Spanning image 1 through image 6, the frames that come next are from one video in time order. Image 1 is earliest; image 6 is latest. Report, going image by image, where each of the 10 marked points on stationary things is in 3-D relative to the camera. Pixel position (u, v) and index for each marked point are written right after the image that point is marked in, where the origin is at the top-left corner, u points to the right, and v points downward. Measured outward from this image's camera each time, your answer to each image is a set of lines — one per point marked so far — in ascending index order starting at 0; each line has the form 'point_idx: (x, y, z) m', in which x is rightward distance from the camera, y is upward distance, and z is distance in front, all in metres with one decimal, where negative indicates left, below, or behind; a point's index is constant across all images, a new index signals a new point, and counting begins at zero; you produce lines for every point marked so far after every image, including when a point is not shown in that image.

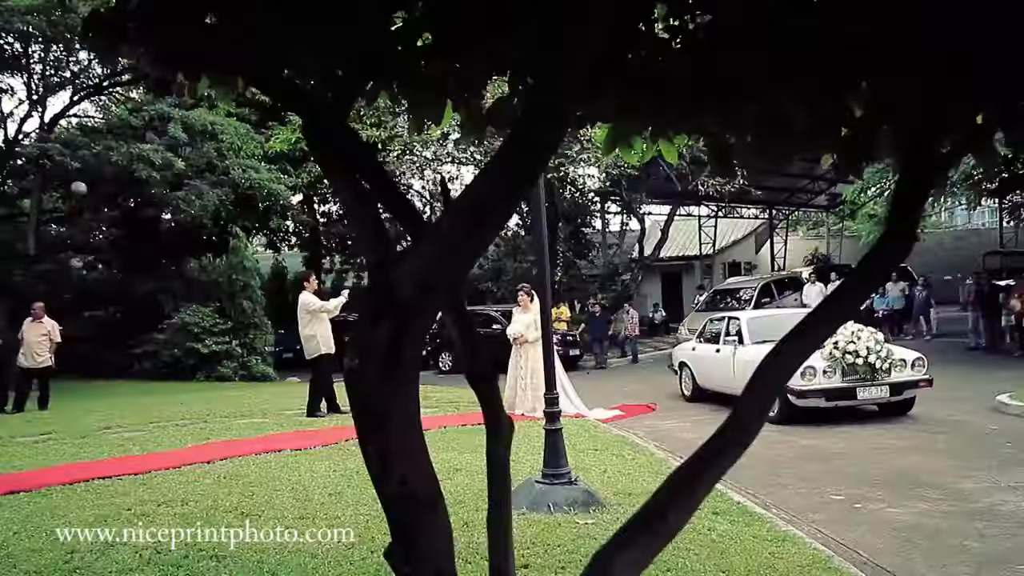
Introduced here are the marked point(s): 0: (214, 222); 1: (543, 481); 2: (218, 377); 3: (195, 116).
0: (-6.9, +1.5, +19.2) m
1: (+0.2, -1.3, +5.8) m
2: (-6.6, -2.0, +18.8) m
3: (-6.7, +3.7, +17.9) m
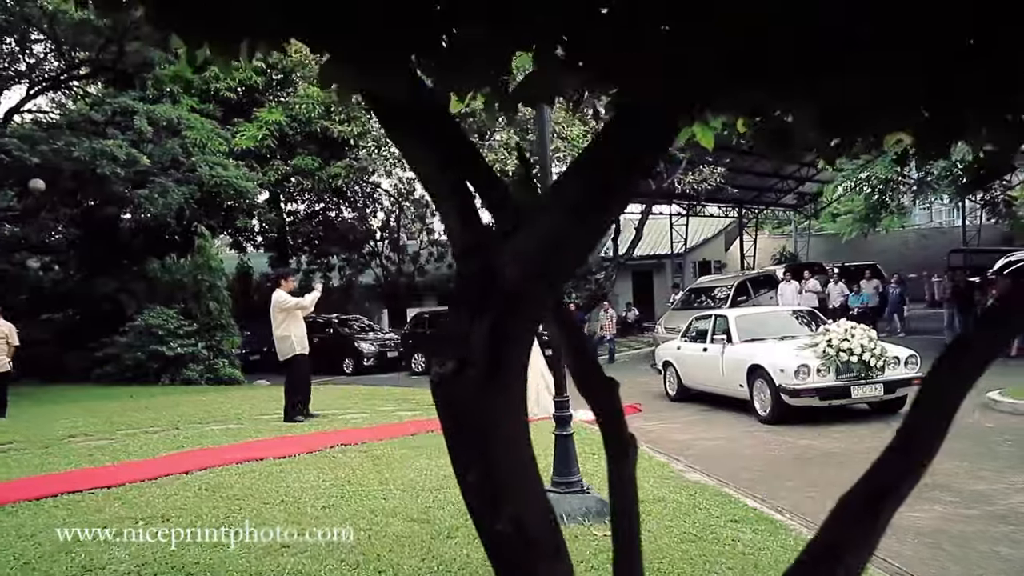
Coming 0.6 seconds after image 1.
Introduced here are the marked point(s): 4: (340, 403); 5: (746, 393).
0: (-7.4, +1.5, +18.5) m
1: (+0.3, -1.3, +5.5) m
2: (-7.1, -2.0, +18.1) m
3: (-7.2, +3.6, +17.2) m
4: (-2.7, -1.8, +13.0) m
5: (+3.2, -1.4, +11.3) m
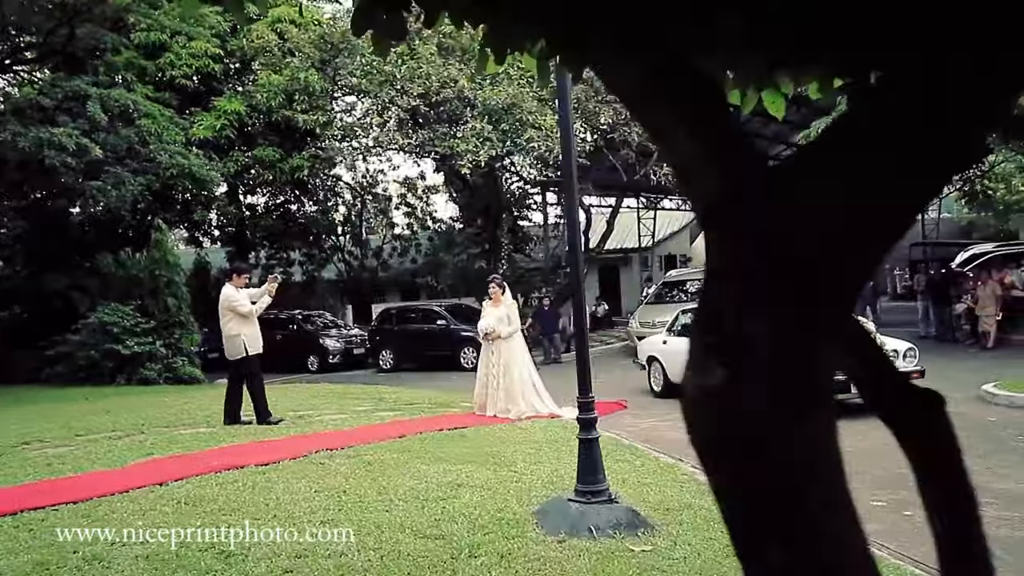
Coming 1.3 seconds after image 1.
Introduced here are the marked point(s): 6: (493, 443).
0: (-7.9, +1.6, +17.6) m
1: (+0.4, -1.3, +5.0) m
2: (-7.6, -1.9, +17.3) m
3: (-7.7, +3.7, +16.3) m
4: (-3.0, -1.7, +12.4) m
5: (+3.0, -1.3, +11.0) m
6: (-0.2, -1.5, +8.3) m
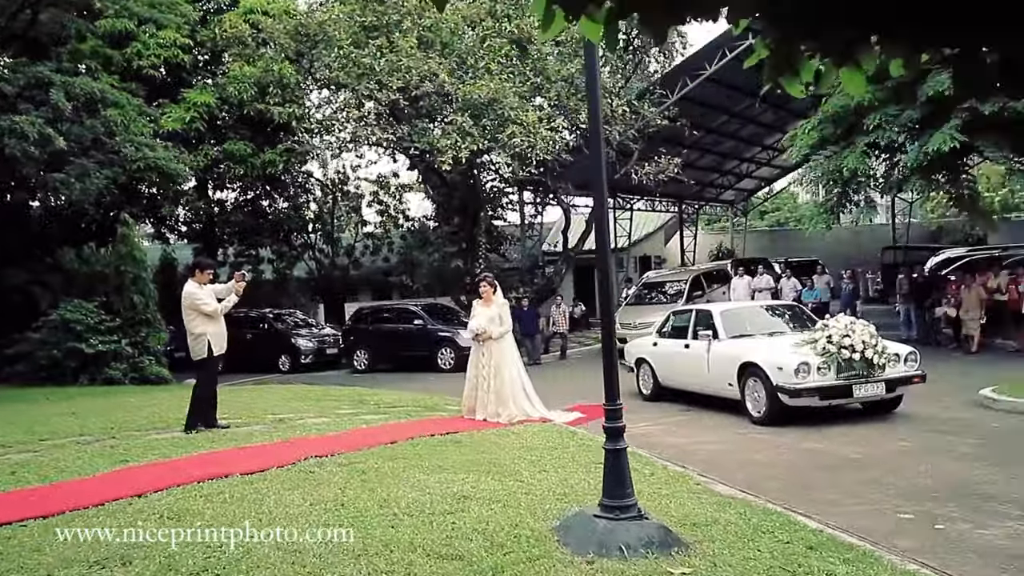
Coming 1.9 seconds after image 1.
0: (-8.3, +1.6, +16.9) m
1: (+0.5, -1.2, +4.6) m
2: (-8.0, -1.8, +16.6) m
3: (-8.0, +3.8, +15.6) m
4: (-3.1, -1.7, +11.9) m
5: (+2.8, -1.3, +10.7) m
6: (-0.2, -1.5, +7.9) m
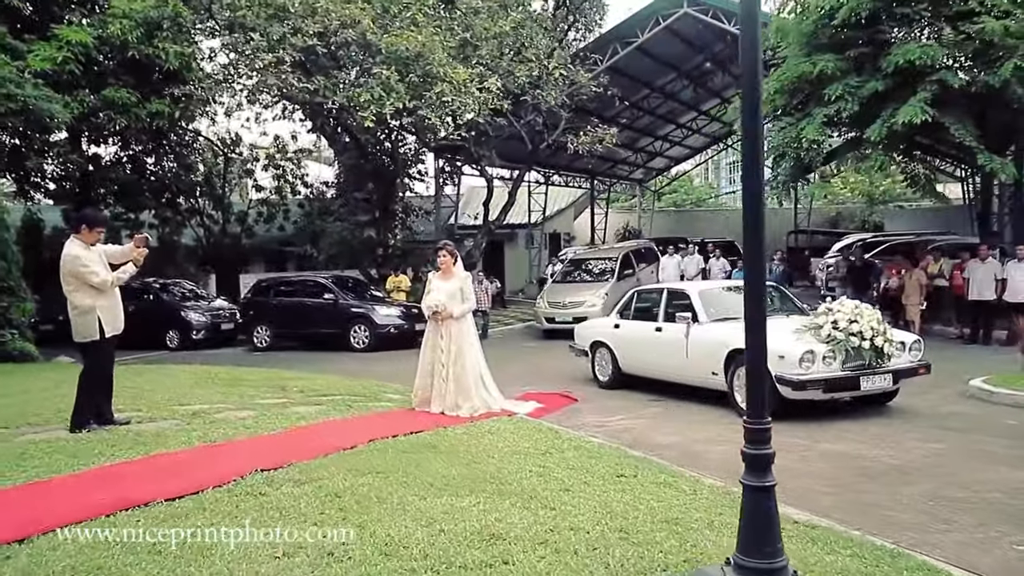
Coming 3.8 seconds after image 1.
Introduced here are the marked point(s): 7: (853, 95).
0: (-9.4, +2.3, +14.1) m
1: (+0.9, -1.1, +3.2) m
2: (-9.2, -1.2, +13.9) m
3: (-8.9, +4.4, +12.8) m
4: (-3.7, -1.2, +9.9) m
5: (+2.4, -1.1, +9.6) m
6: (-0.3, -1.3, +6.3) m
7: (+5.7, +3.2, +14.1) m
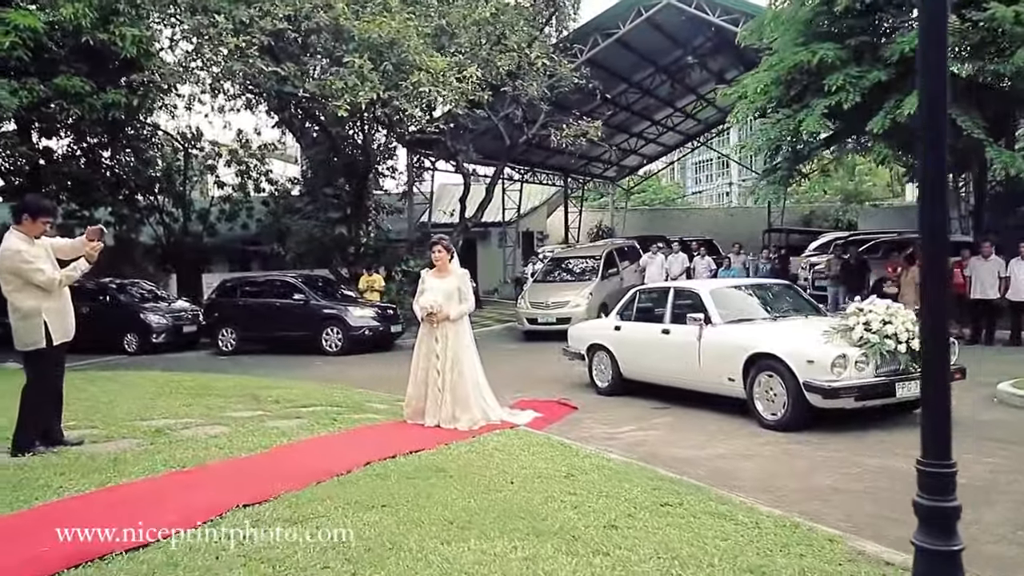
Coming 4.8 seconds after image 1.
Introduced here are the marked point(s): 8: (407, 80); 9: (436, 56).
0: (-9.6, +2.3, +12.8) m
1: (+1.2, -1.1, +2.4) m
2: (-9.3, -1.2, +12.7) m
3: (-9.0, +4.4, +11.6) m
4: (-3.7, -1.2, +8.9) m
5: (+2.4, -1.1, +8.8) m
6: (-0.1, -1.3, +5.5) m
7: (+5.5, +3.3, +13.5) m
8: (-2.1, +4.2, +17.2) m
9: (-1.6, +4.8, +17.5) m
